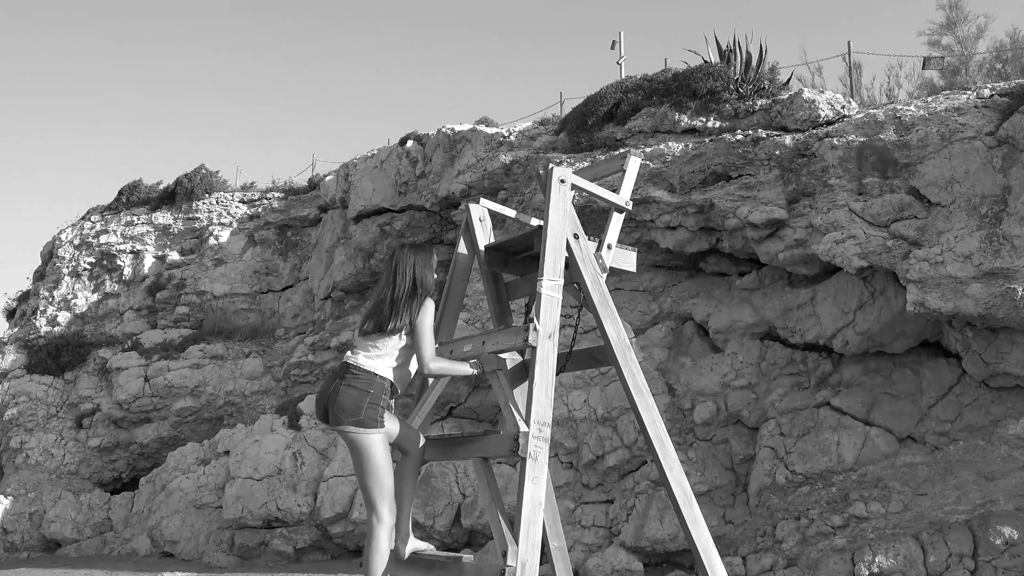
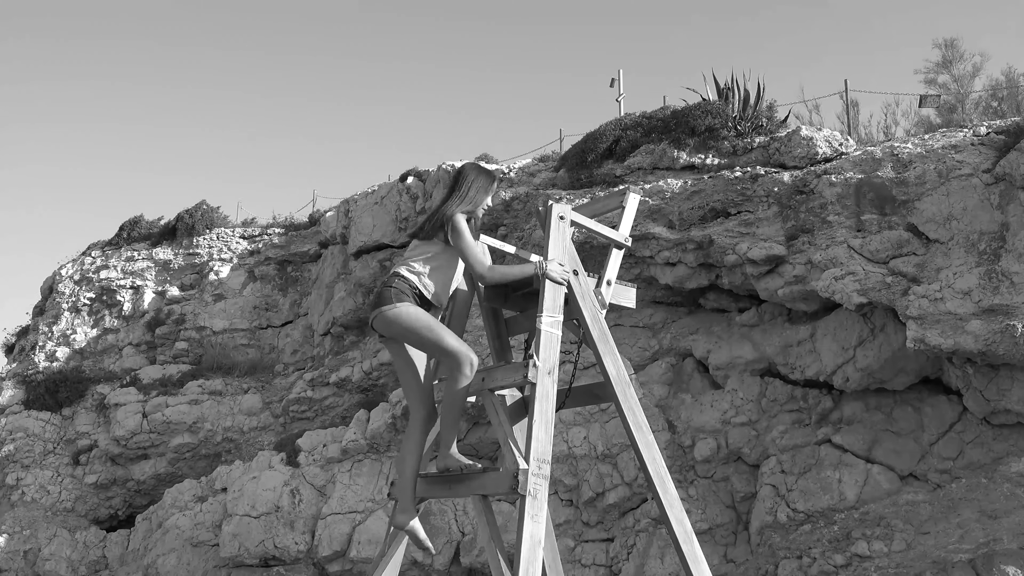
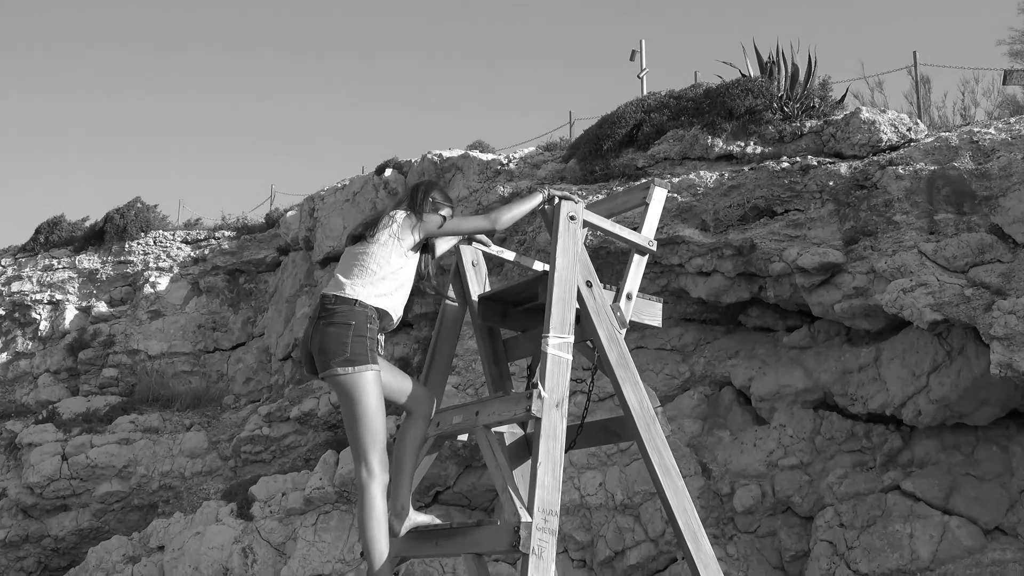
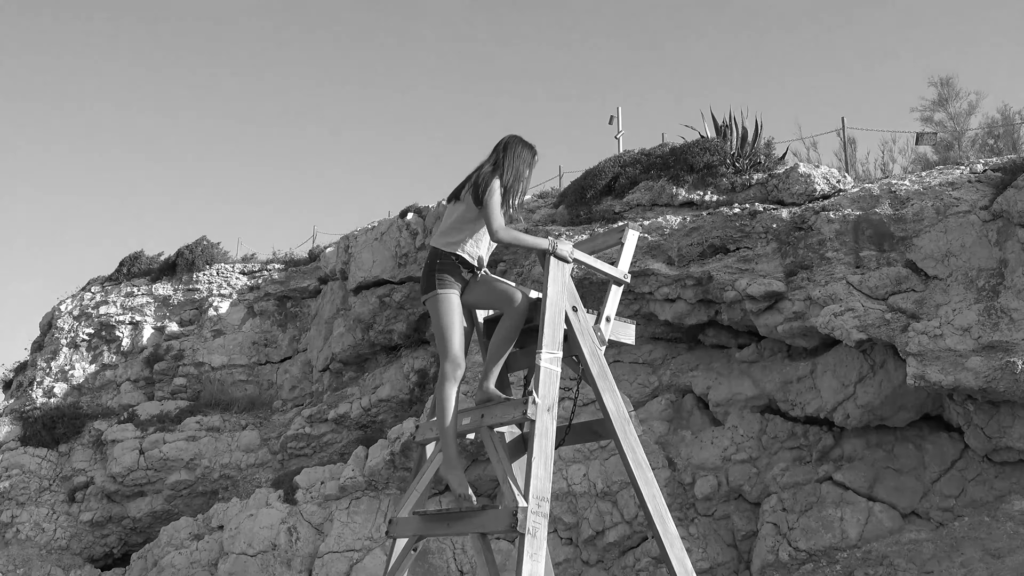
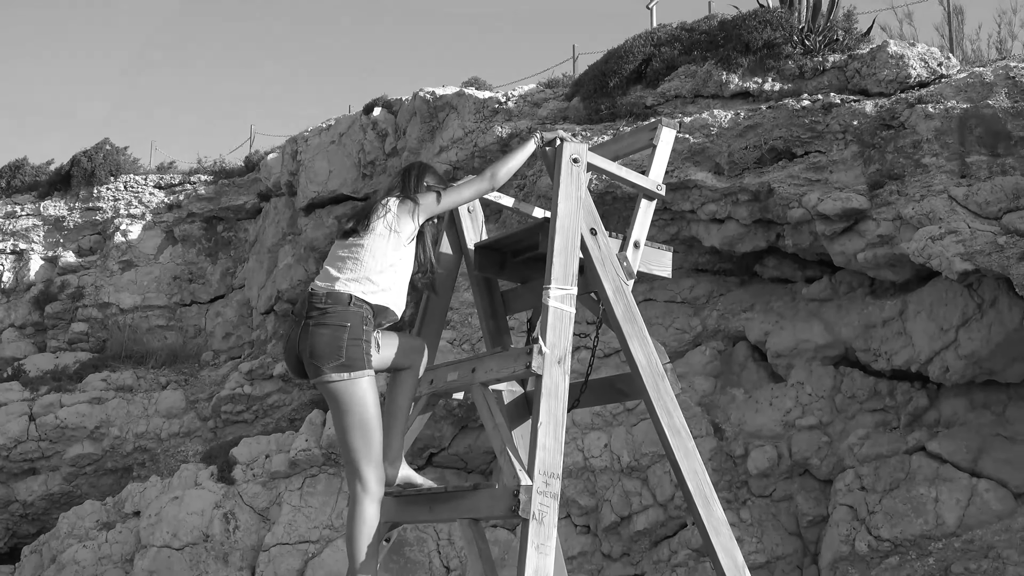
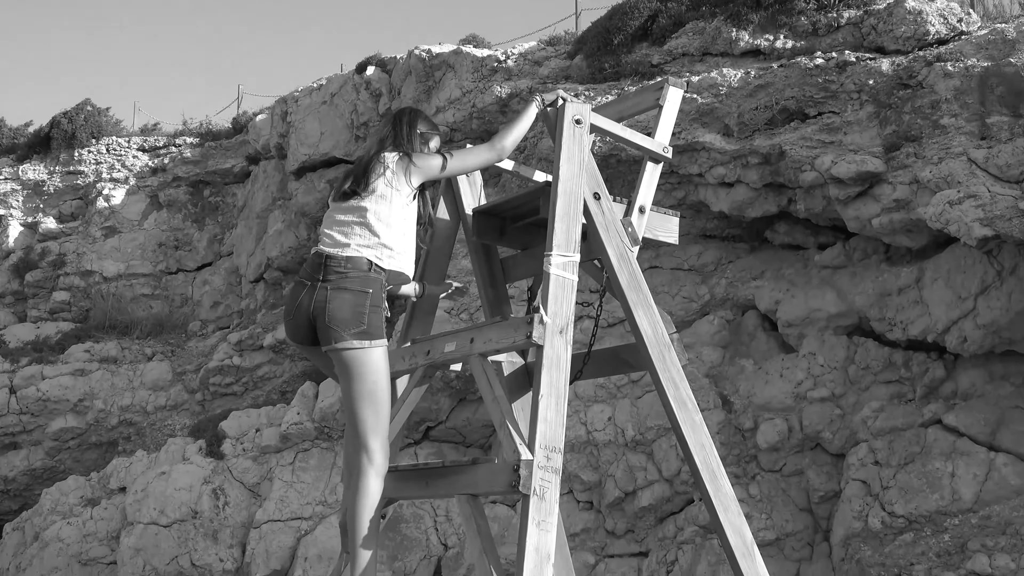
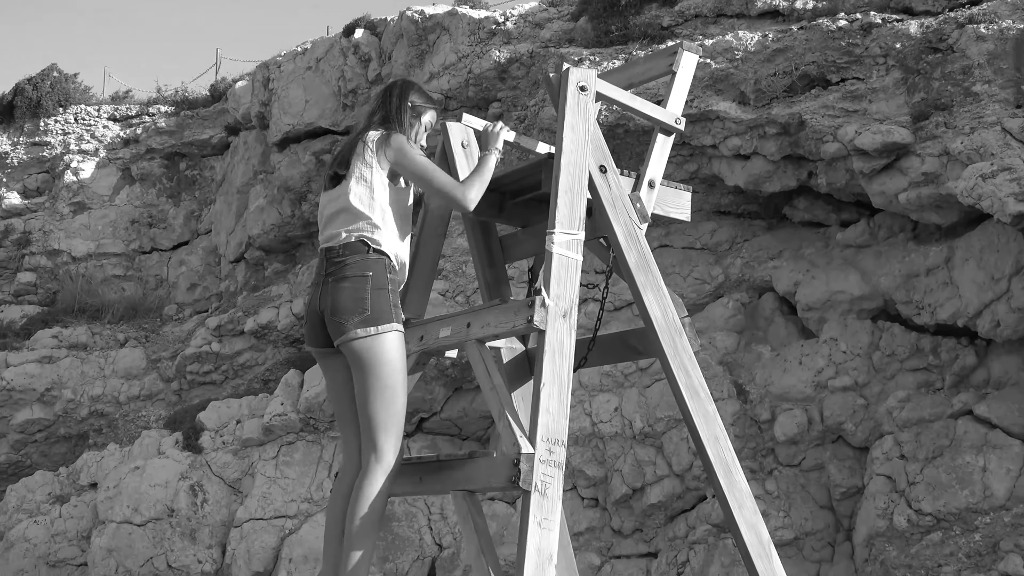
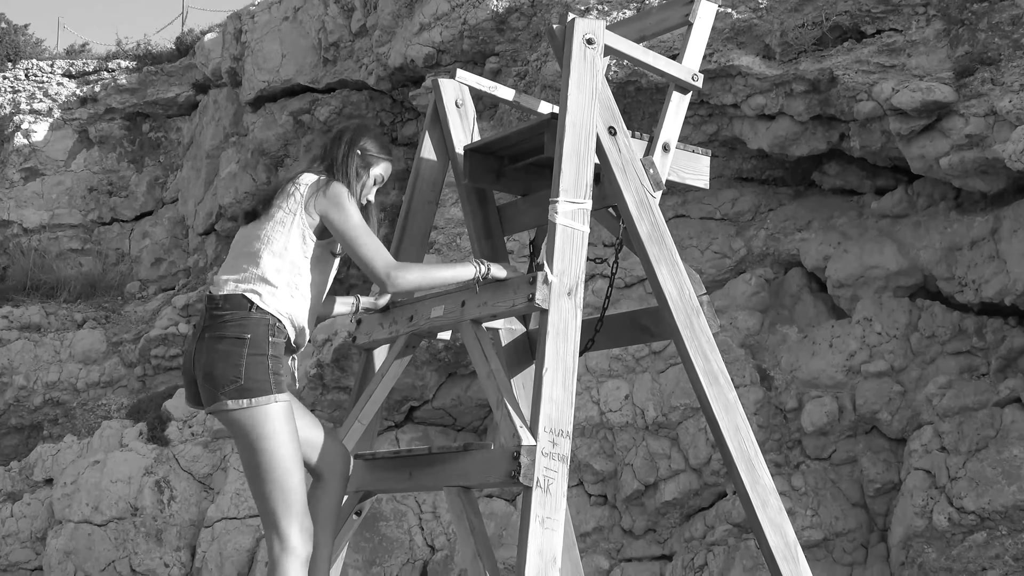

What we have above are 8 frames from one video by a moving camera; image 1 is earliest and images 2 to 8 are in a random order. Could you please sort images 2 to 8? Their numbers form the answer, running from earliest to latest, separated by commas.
2, 4, 3, 5, 6, 7, 8
